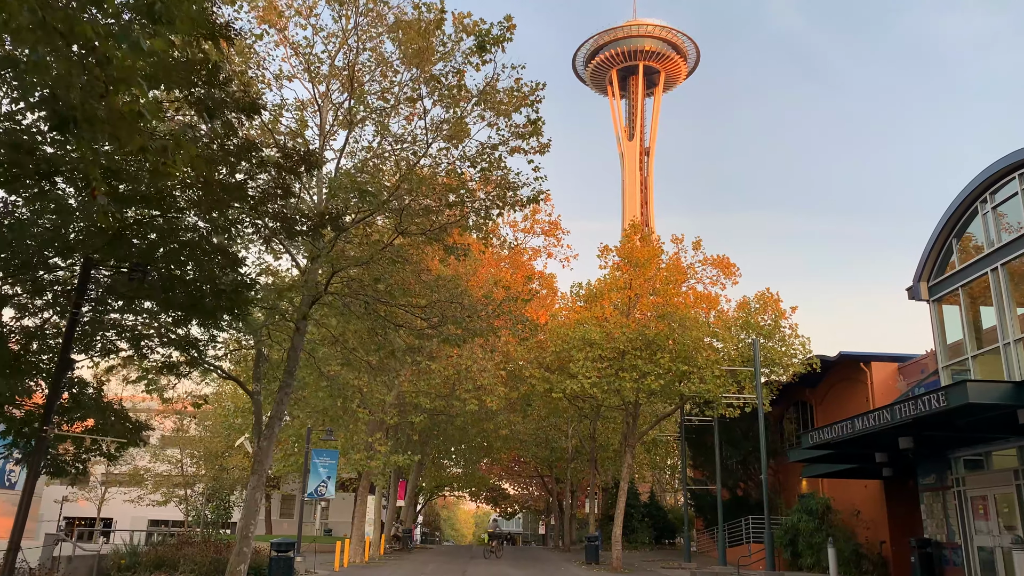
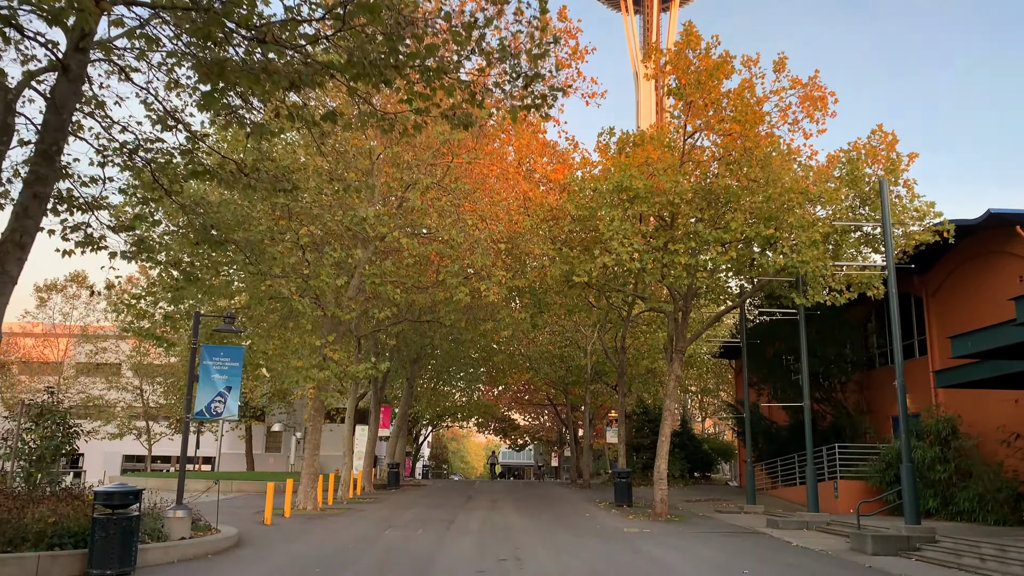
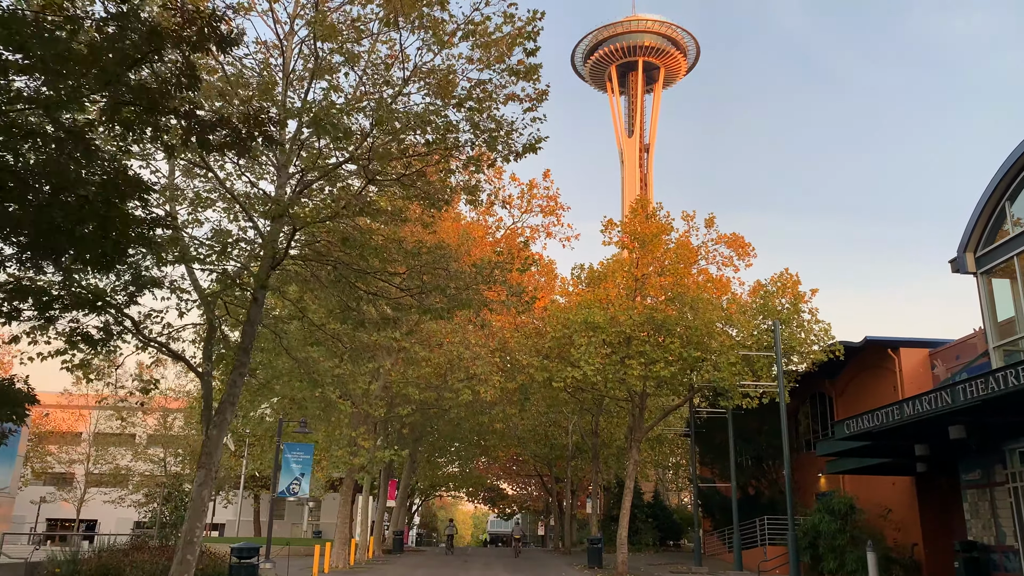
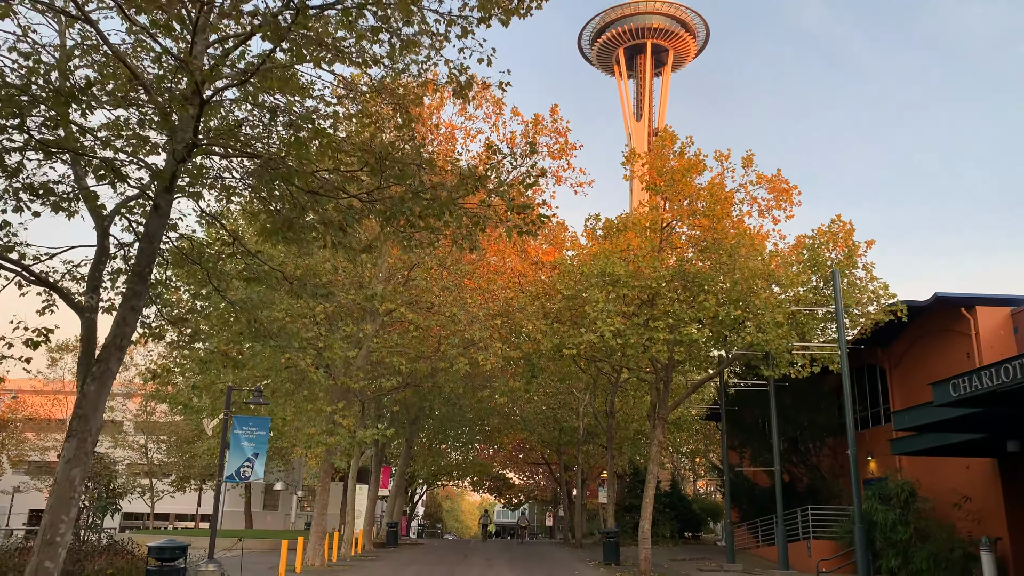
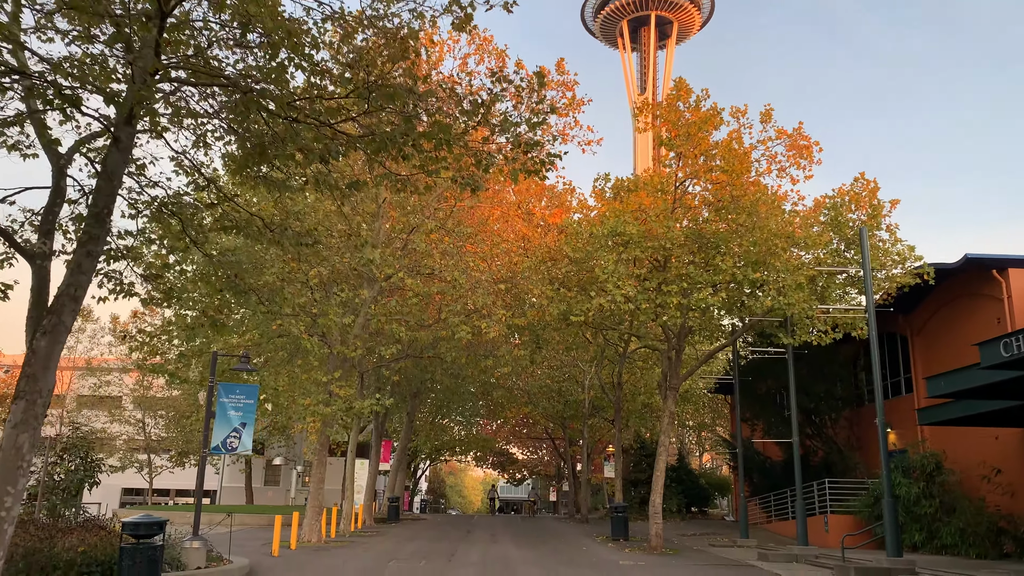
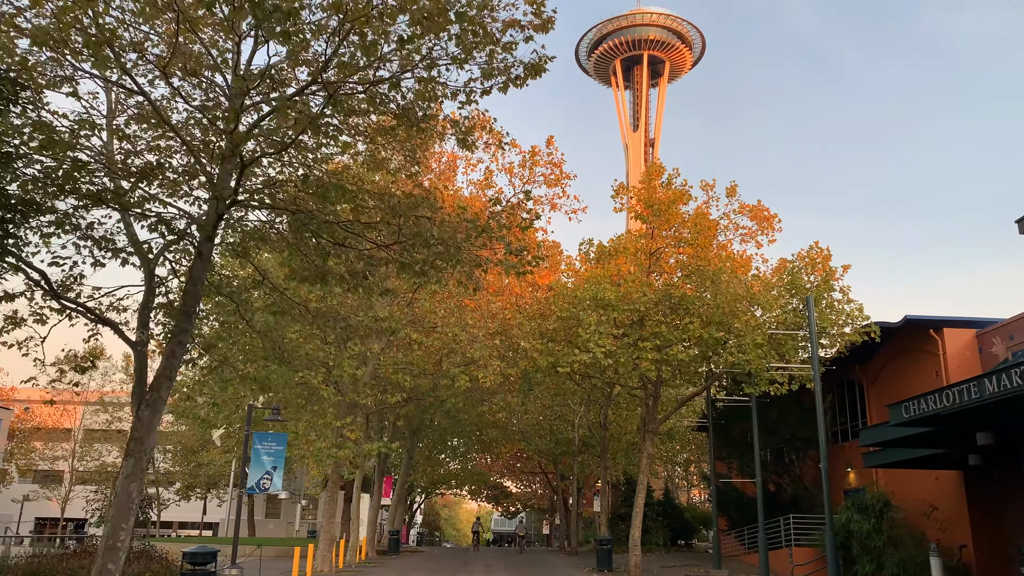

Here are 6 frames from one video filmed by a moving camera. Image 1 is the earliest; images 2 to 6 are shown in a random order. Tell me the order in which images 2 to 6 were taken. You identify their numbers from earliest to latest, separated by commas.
3, 6, 4, 5, 2
